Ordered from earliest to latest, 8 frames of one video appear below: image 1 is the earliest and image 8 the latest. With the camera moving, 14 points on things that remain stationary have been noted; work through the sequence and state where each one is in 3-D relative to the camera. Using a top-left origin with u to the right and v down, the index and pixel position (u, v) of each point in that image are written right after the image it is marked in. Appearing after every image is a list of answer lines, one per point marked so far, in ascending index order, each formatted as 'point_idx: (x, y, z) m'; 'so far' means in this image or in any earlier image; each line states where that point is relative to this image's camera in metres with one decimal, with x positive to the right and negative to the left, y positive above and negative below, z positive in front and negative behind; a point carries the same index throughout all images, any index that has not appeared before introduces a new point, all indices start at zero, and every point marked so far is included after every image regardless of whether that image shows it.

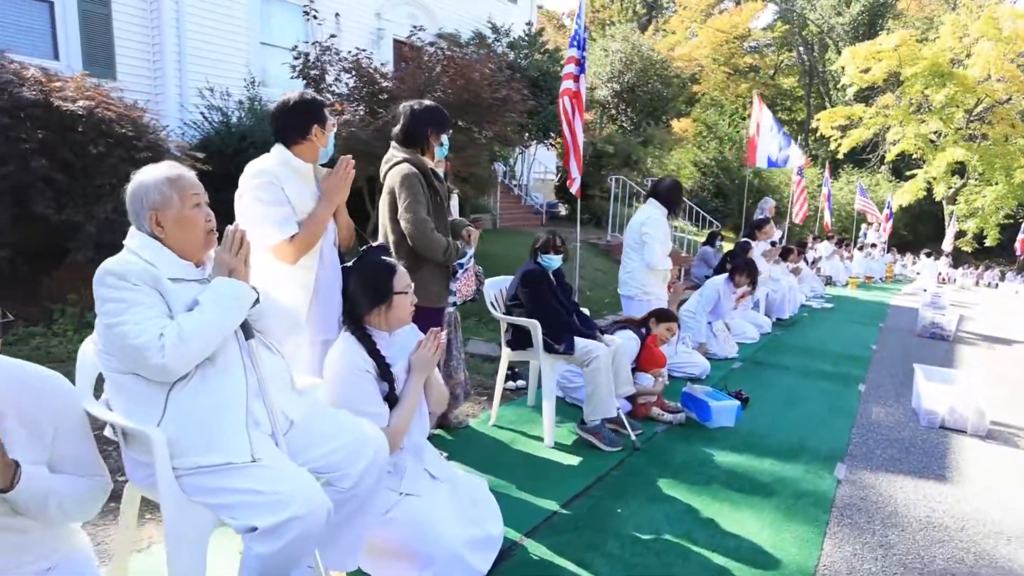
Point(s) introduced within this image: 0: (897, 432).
0: (+2.1, -0.8, +4.7) m
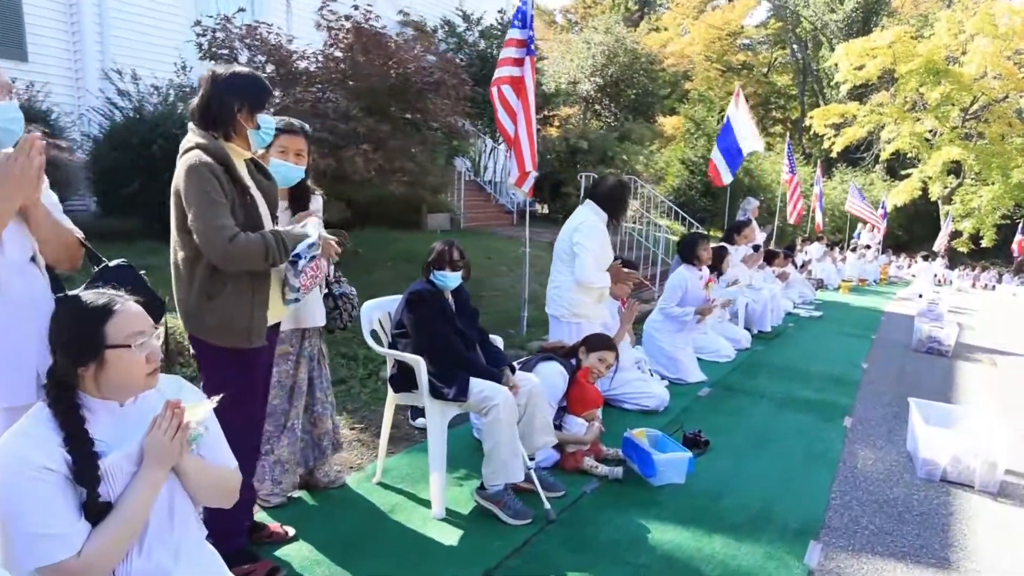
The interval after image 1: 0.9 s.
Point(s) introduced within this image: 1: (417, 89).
0: (+1.6, -0.9, +3.8) m
1: (-0.7, +1.4, +6.2) m
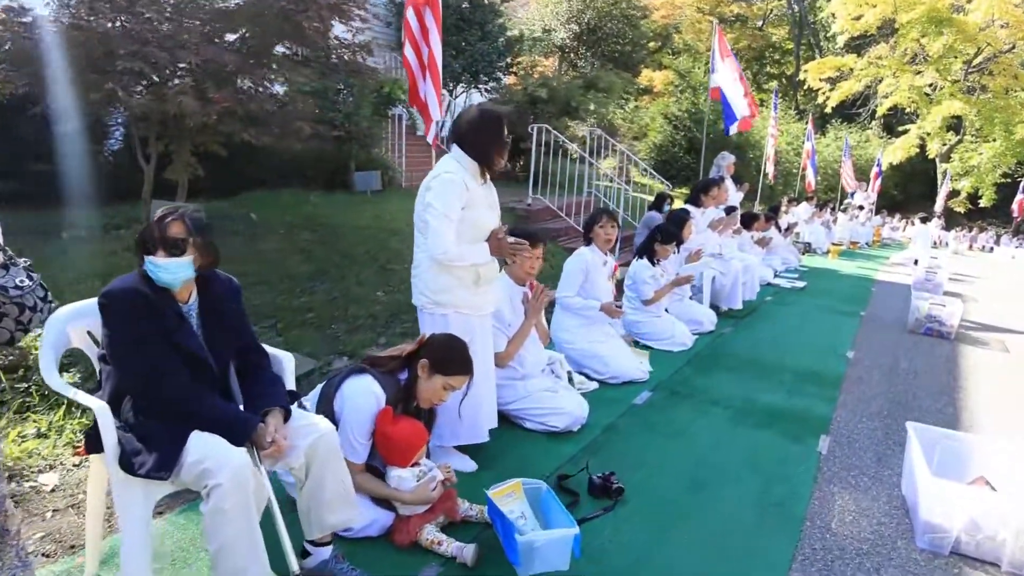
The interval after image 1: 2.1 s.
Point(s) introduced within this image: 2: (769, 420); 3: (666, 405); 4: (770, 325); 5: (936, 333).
0: (+1.1, -0.8, +2.6) m
1: (-1.2, +1.5, +4.8) m
2: (+1.2, -0.6, +4.1) m
3: (+0.7, -0.6, +4.2) m
4: (+2.0, -0.3, +6.7) m
5: (+3.3, -0.3, +6.8) m
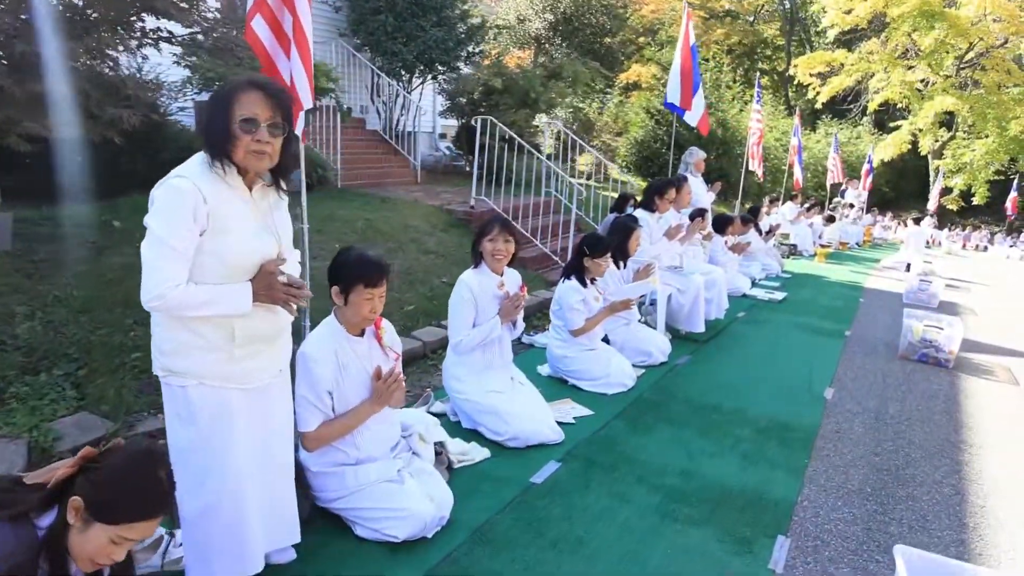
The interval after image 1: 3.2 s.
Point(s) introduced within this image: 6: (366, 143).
0: (+0.6, -1.0, +1.6) m
1: (-1.8, +1.4, +3.8) m
2: (+0.7, -0.8, +3.0) m
3: (+0.2, -0.7, +3.1) m
4: (+1.4, -0.4, +5.7) m
5: (+2.8, -0.5, +5.7) m
6: (-1.9, +1.9, +11.2) m
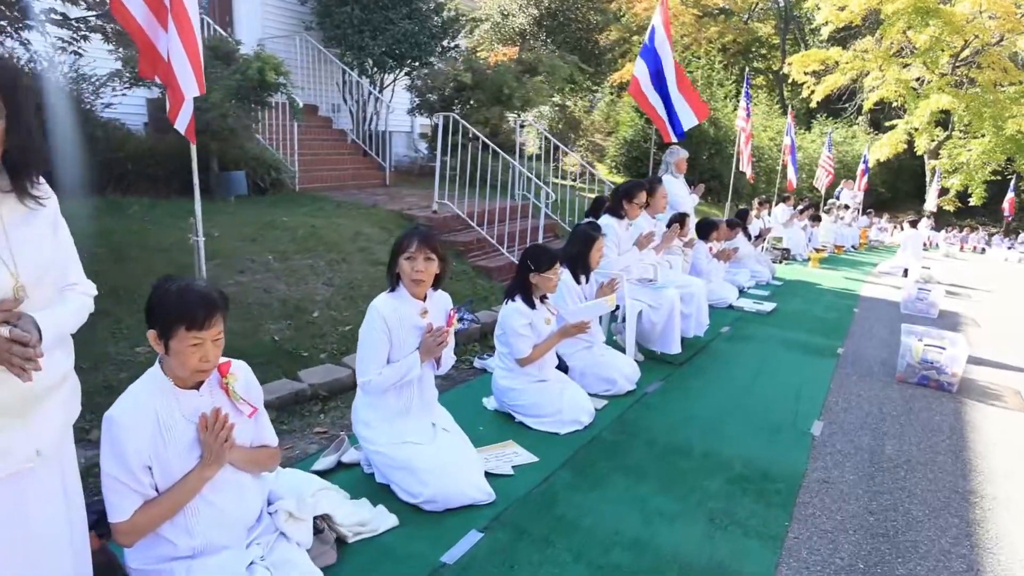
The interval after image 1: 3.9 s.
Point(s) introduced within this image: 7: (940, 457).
0: (+0.3, -1.1, +0.9) m
1: (-2.1, +1.3, +3.1) m
2: (+0.4, -0.9, +2.4) m
3: (0.0, -0.8, +2.5) m
4: (+1.2, -0.5, +5.0) m
5: (+2.5, -0.6, +5.1) m
6: (-2.2, +1.8, +10.6) m
7: (+1.9, -0.7, +3.8) m
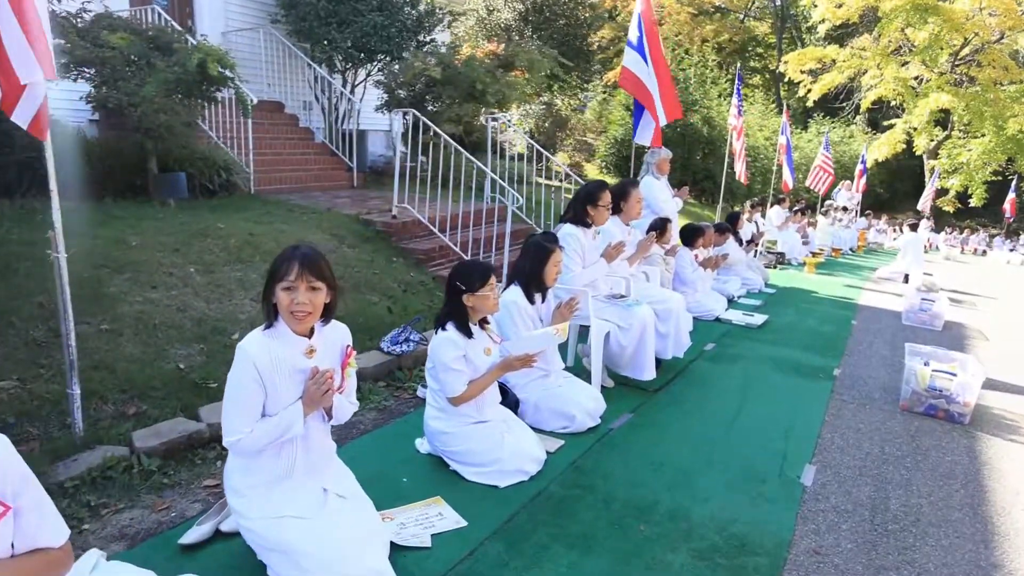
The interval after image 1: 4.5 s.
0: (+0.1, -1.2, +0.3) m
1: (-2.3, +1.2, +2.5) m
2: (+0.2, -0.9, +1.7) m
3: (-0.3, -0.9, +1.9) m
4: (+0.9, -0.6, +4.4) m
5: (+2.2, -0.6, +4.5) m
6: (-2.5, +1.7, +9.9) m
7: (+1.6, -0.8, +3.2) m
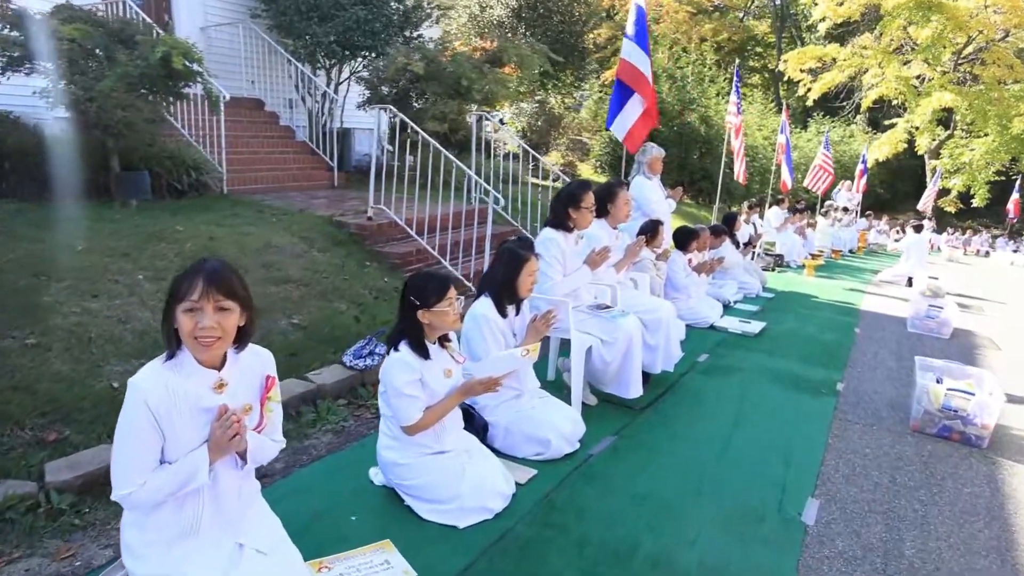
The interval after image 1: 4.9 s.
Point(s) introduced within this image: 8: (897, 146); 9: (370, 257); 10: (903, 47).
0: (-0.1, -1.2, -0.1) m
1: (-2.4, +1.2, +2.1) m
2: (0.0, -1.0, +1.4) m
3: (-0.4, -0.9, +1.5) m
4: (+0.8, -0.6, +4.0) m
5: (+2.1, -0.7, +4.1) m
6: (-2.6, +1.6, +9.5) m
7: (+1.5, -0.9, +2.8) m
8: (+7.9, +2.9, +17.7) m
9: (-1.0, +0.2, +6.1) m
10: (+7.7, +4.8, +17.2) m
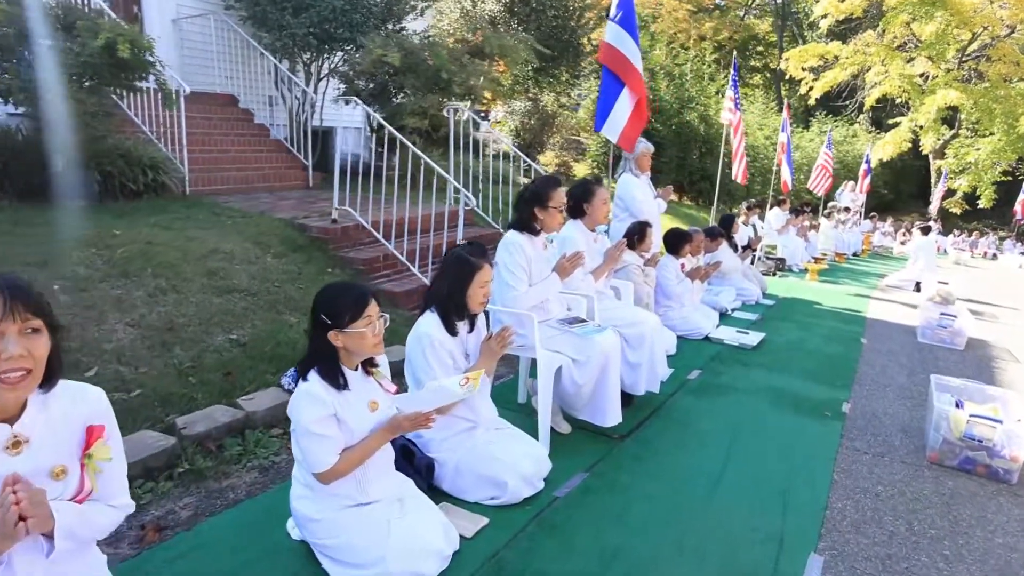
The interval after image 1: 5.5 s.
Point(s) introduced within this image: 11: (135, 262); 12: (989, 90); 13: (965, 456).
0: (-0.2, -1.3, -0.6) m
1: (-2.6, +1.1, +1.6) m
2: (-0.1, -1.0, +0.8) m
3: (-0.6, -1.0, +1.0) m
4: (+0.6, -0.7, +3.5) m
5: (+1.9, -0.7, +3.6) m
6: (-2.7, +1.5, +9.0) m
7: (+1.3, -0.9, +2.3) m
8: (+7.7, +2.8, +17.2) m
9: (-1.1, +0.2, +5.6) m
10: (+7.6, +4.8, +16.7) m
11: (-1.9, +0.1, +4.5) m
12: (+8.5, +3.6, +15.4) m
13: (+1.9, -0.7, +3.6) m
